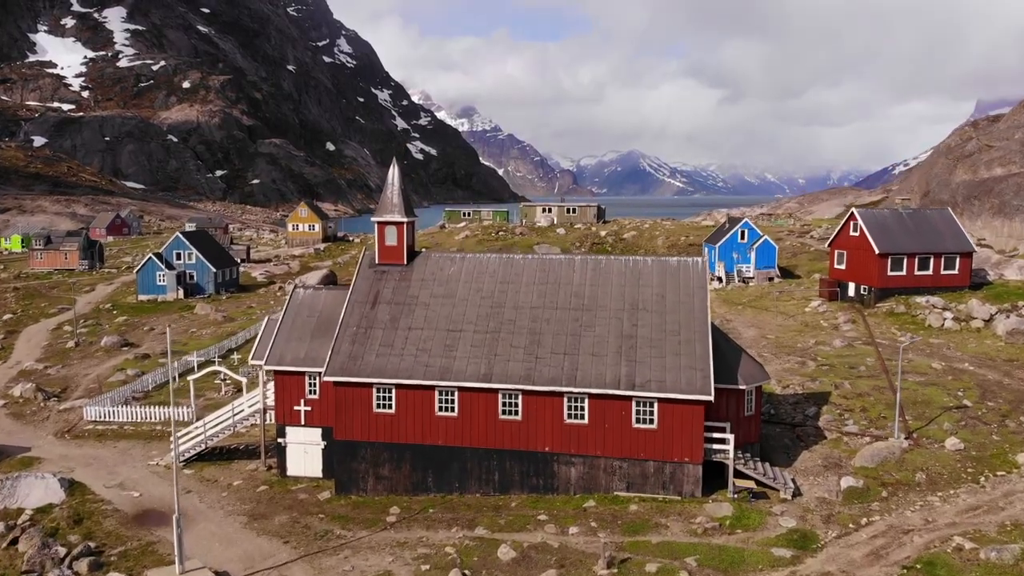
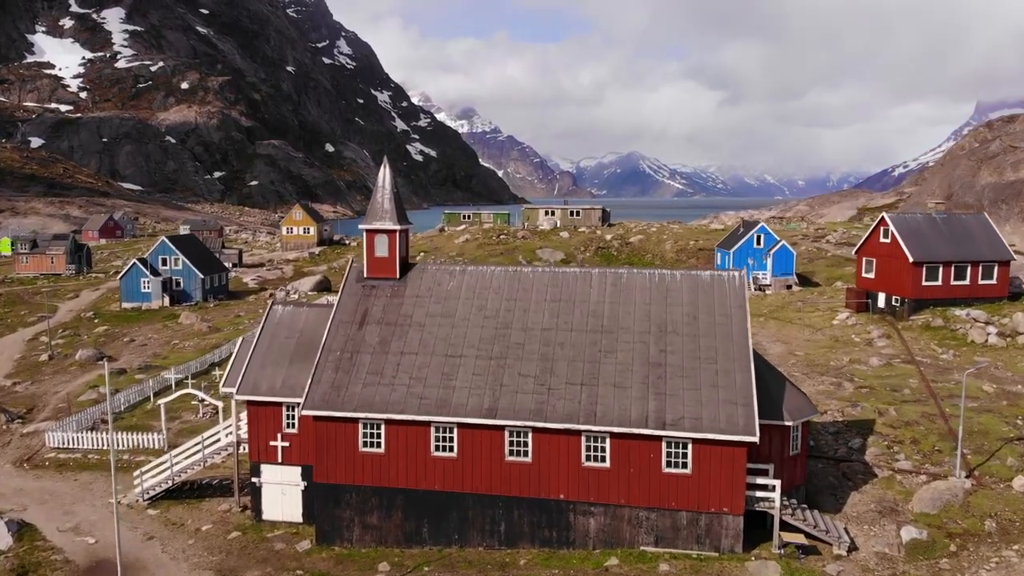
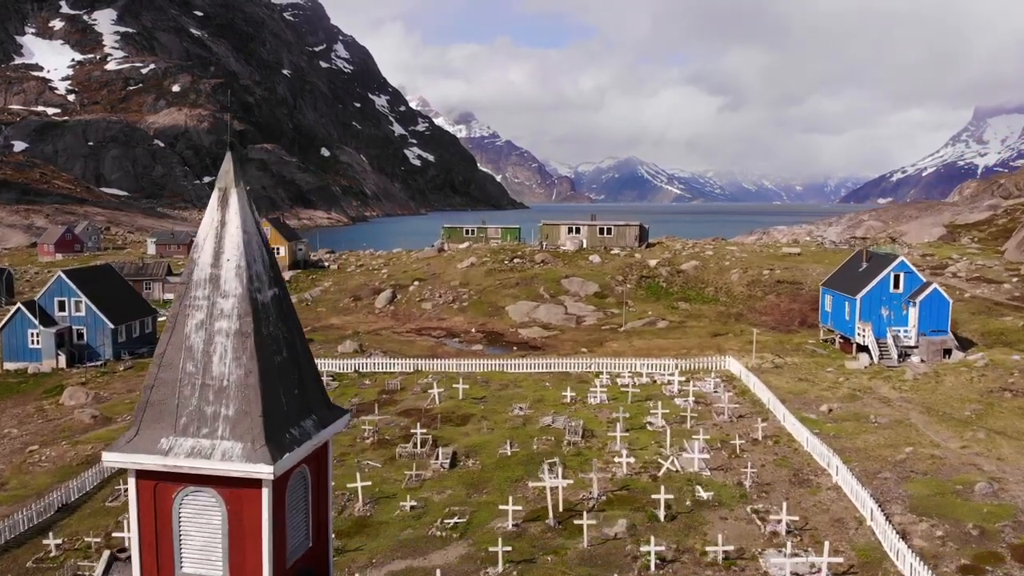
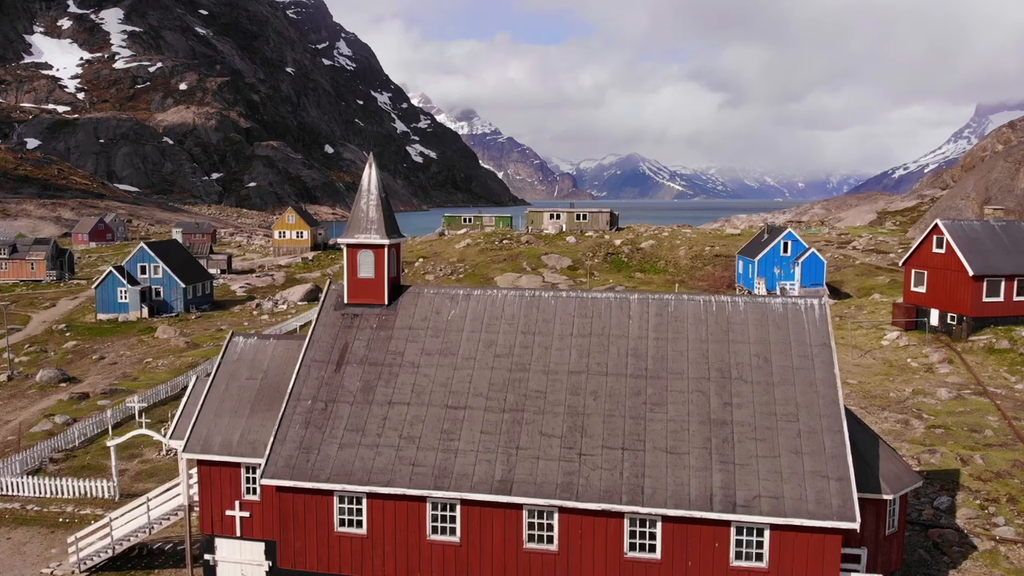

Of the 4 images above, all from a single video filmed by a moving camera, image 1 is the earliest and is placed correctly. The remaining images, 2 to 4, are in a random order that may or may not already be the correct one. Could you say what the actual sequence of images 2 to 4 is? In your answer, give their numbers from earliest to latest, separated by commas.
2, 4, 3
